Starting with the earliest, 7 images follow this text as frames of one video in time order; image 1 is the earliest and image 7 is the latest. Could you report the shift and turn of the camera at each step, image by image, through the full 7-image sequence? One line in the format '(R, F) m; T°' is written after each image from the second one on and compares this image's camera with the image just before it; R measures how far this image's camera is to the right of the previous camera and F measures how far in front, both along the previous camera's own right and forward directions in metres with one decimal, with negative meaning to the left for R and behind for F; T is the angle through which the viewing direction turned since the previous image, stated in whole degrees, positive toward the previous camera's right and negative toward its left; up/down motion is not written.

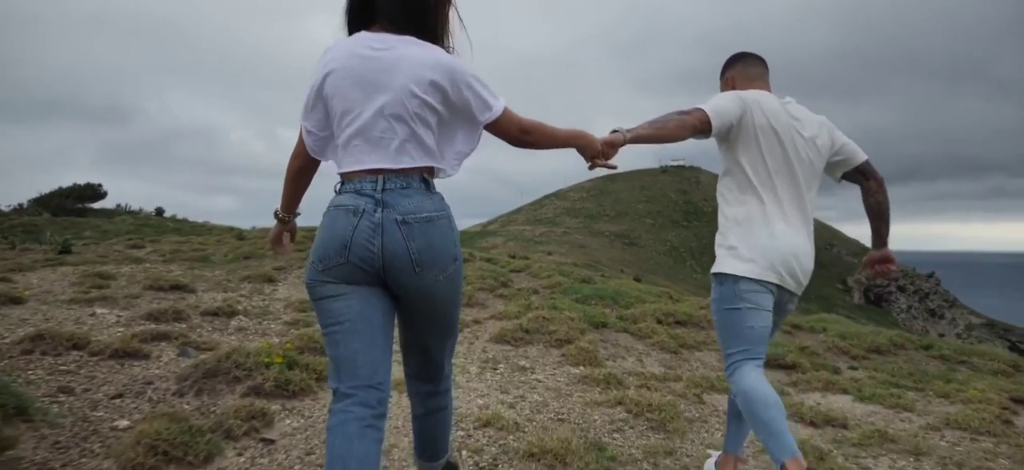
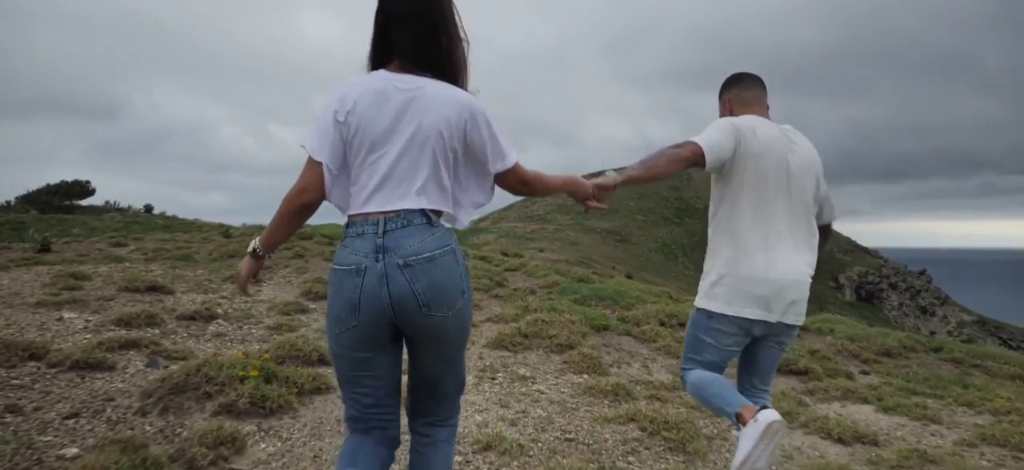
(-0.1, +0.5) m; +1°
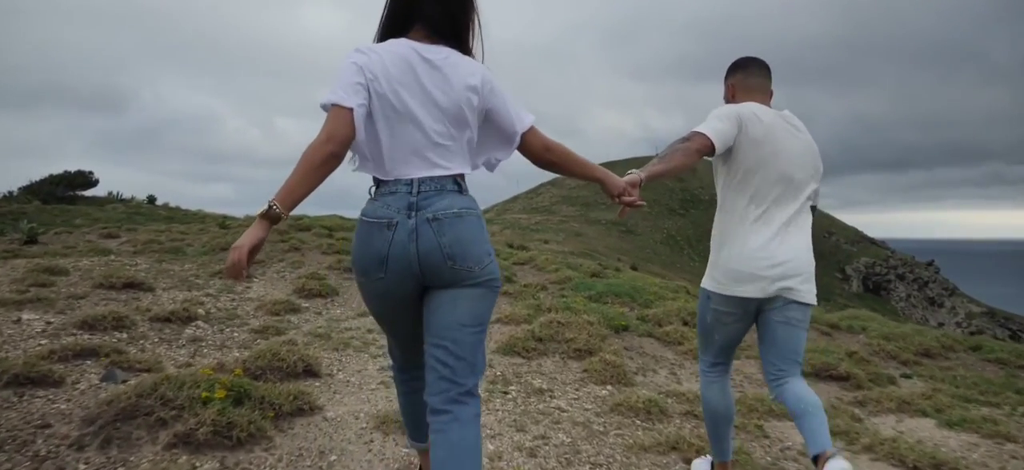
(-0.1, +0.9) m; 0°
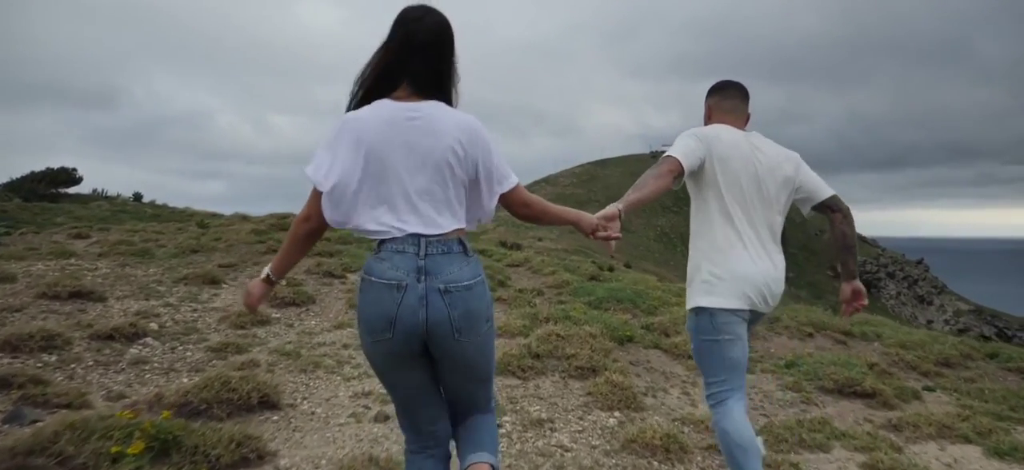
(0.0, +0.8) m; +1°
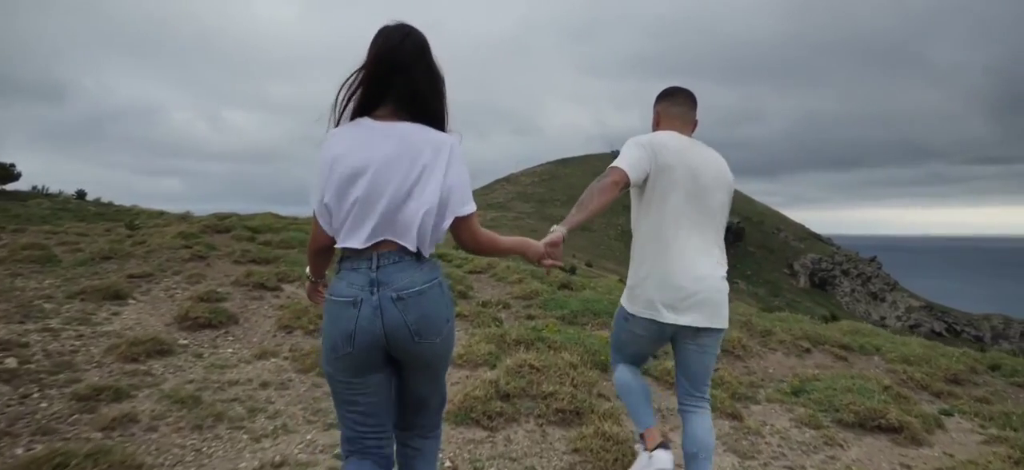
(0.0, +1.4) m; +3°
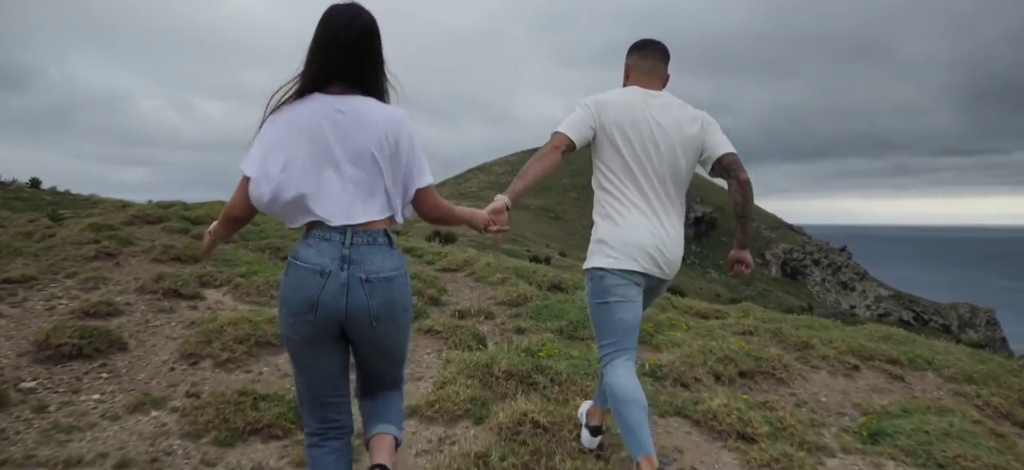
(-0.1, +1.9) m; +2°
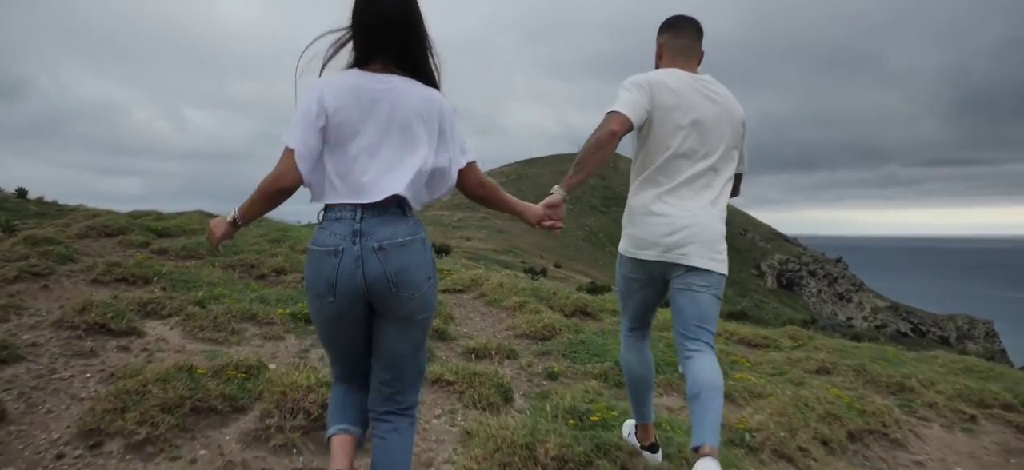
(-0.3, +1.7) m; 0°
